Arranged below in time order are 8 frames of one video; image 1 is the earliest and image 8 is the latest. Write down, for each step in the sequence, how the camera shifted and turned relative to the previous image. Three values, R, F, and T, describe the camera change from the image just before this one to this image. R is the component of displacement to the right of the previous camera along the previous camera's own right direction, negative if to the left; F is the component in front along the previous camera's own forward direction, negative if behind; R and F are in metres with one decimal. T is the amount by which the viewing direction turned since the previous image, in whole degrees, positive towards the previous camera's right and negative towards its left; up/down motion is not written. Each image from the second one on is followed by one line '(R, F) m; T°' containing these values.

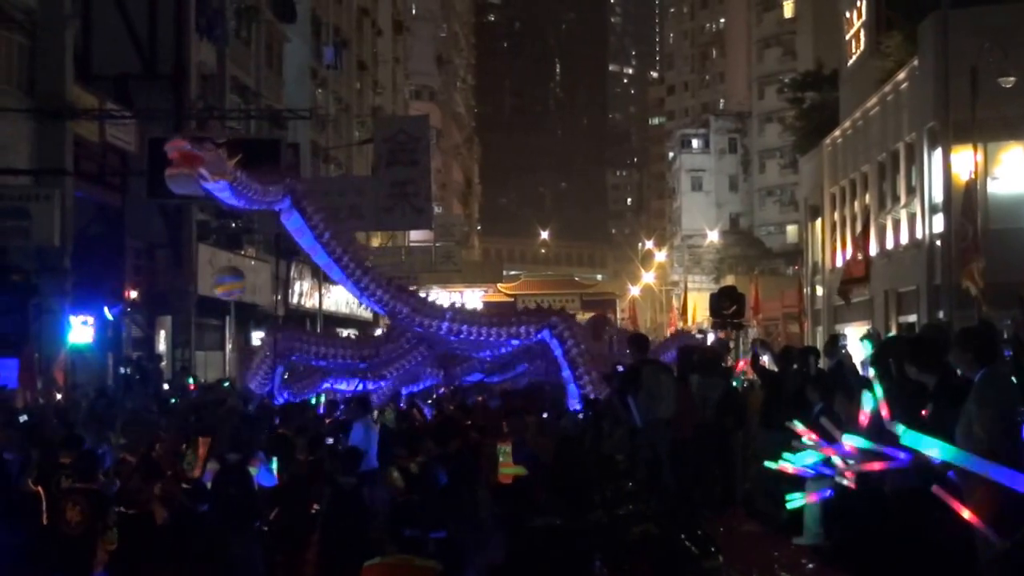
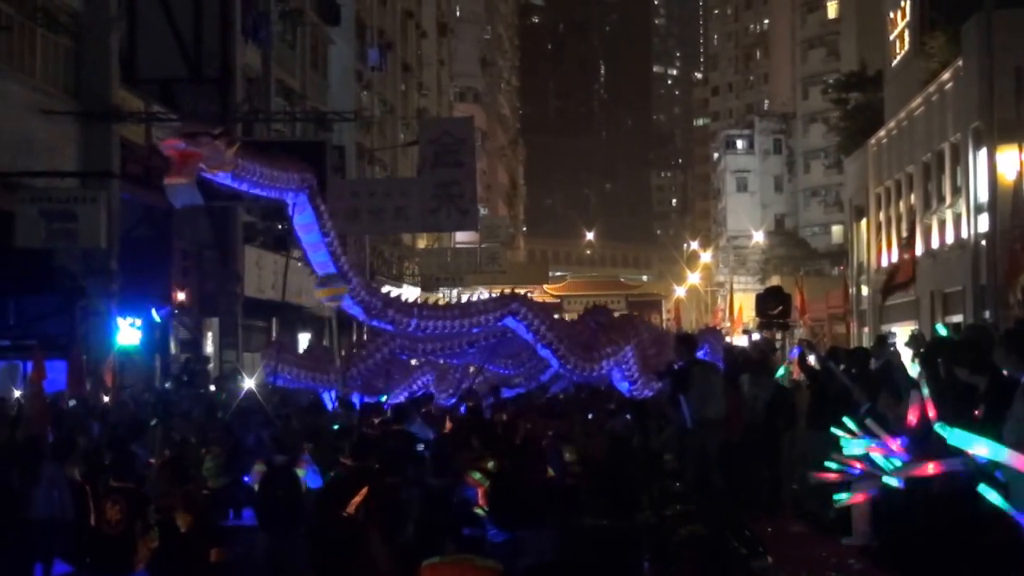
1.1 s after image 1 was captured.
(-0.2, 0.0) m; -1°
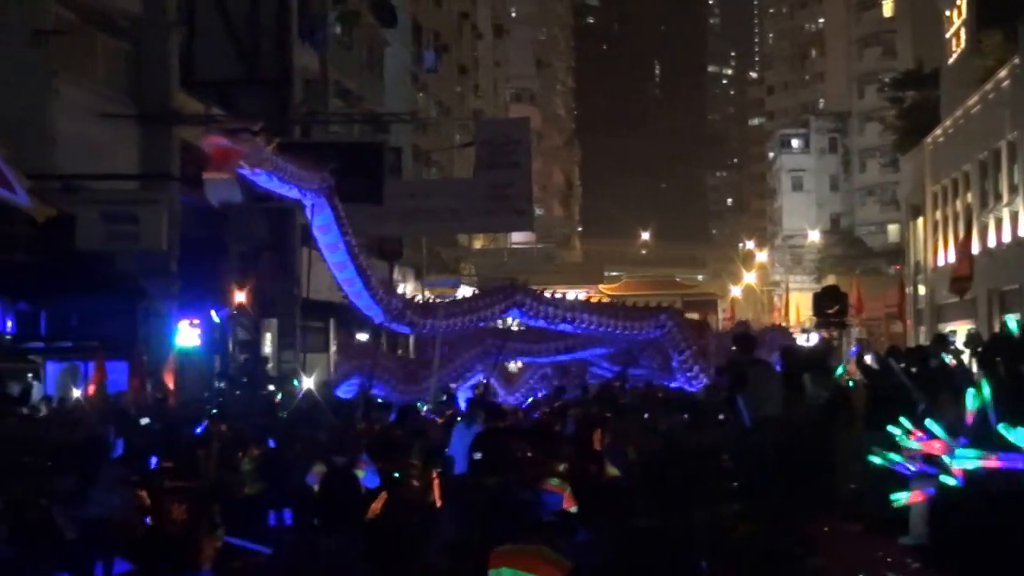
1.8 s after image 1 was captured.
(-0.1, -0.1) m; -2°
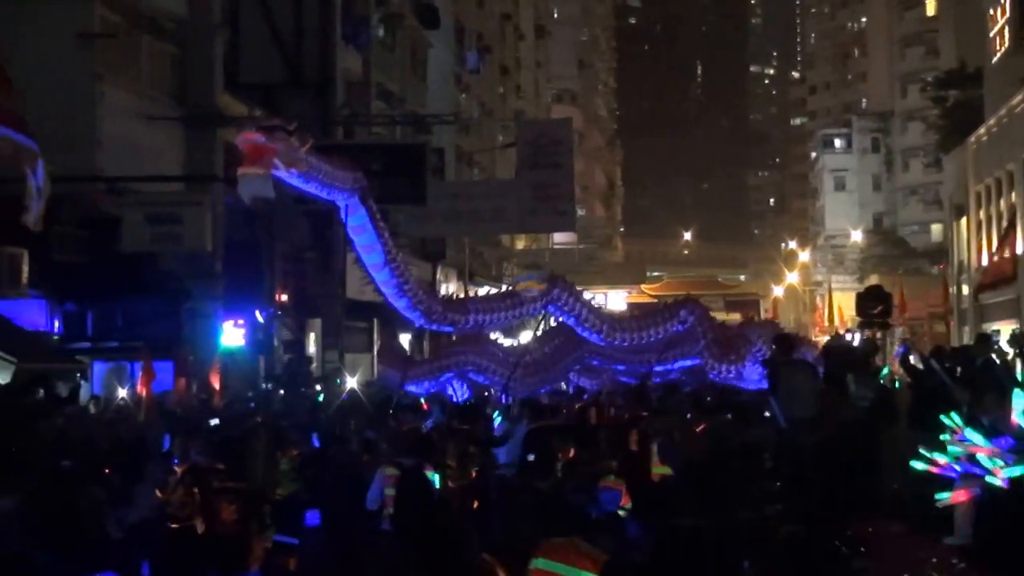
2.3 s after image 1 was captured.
(0.0, -0.1) m; -1°
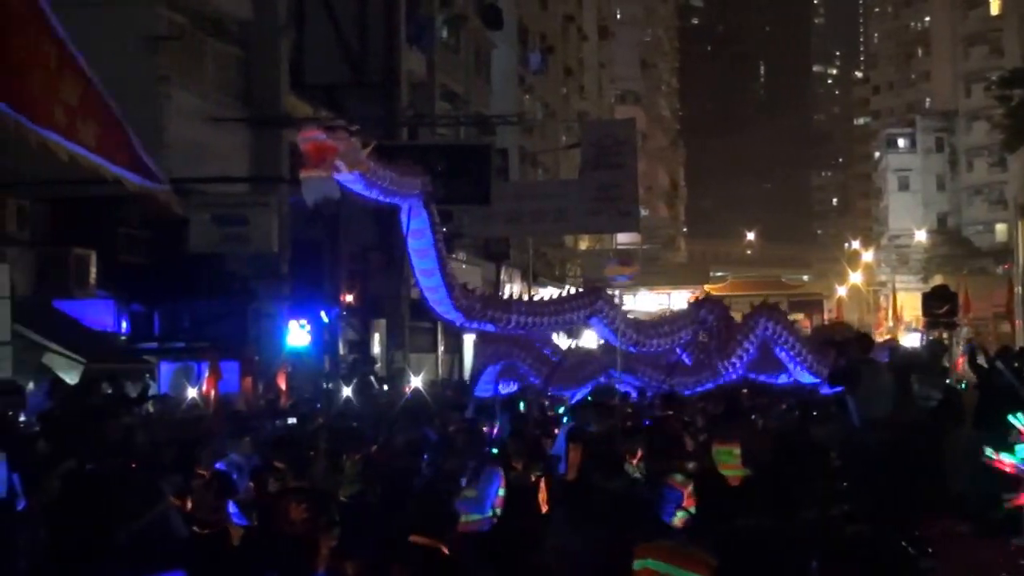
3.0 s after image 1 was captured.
(-0.4, 0.0) m; -1°
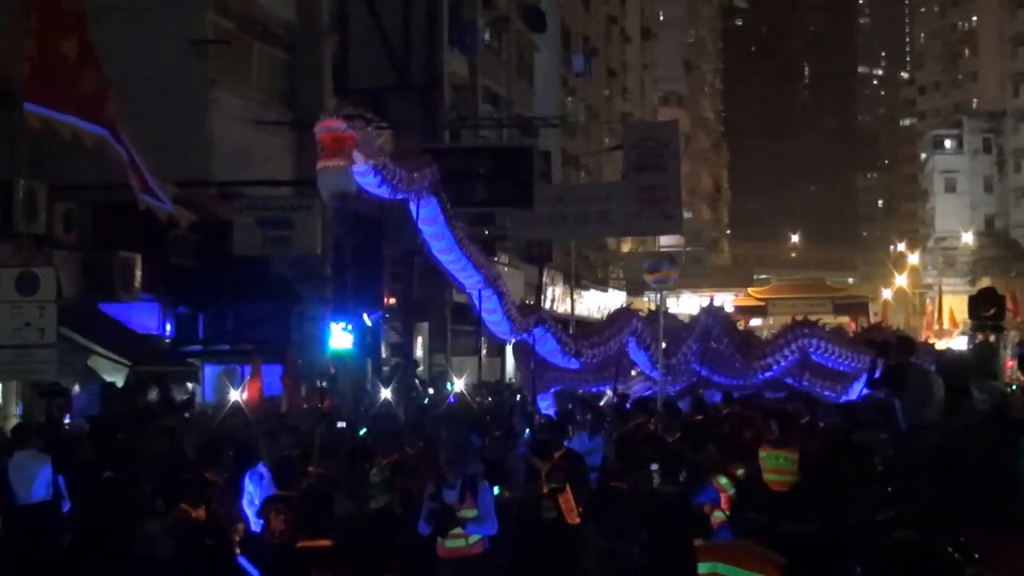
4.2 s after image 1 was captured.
(+0.1, +0.1) m; -2°
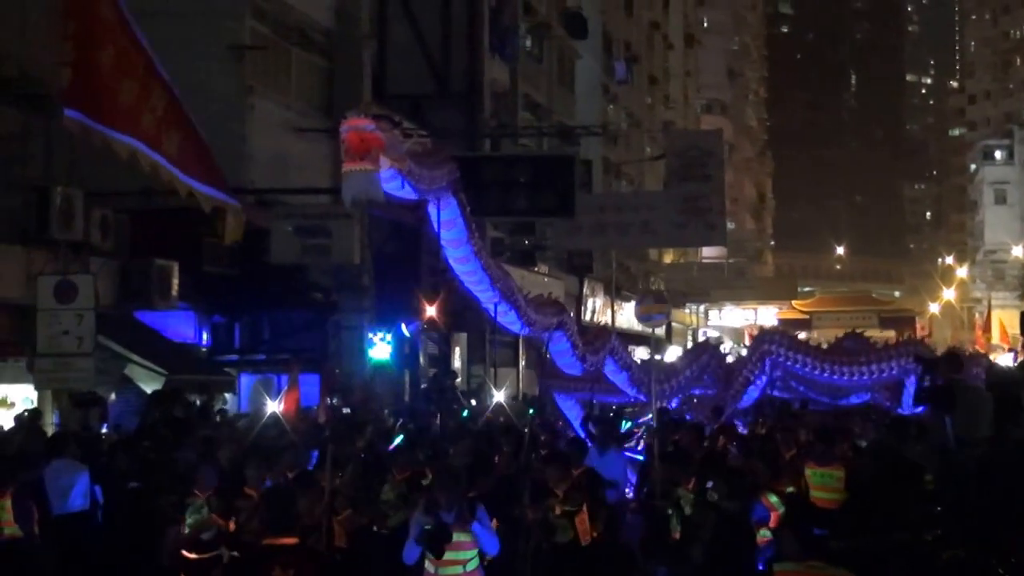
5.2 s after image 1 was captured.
(0.0, +0.3) m; -1°
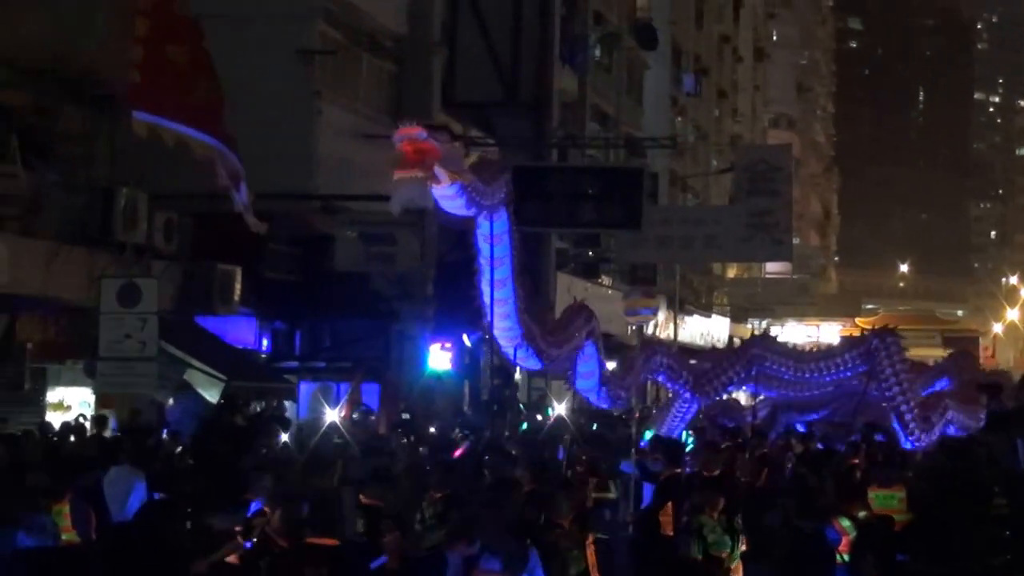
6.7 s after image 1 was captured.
(-0.9, +0.2) m; +1°
